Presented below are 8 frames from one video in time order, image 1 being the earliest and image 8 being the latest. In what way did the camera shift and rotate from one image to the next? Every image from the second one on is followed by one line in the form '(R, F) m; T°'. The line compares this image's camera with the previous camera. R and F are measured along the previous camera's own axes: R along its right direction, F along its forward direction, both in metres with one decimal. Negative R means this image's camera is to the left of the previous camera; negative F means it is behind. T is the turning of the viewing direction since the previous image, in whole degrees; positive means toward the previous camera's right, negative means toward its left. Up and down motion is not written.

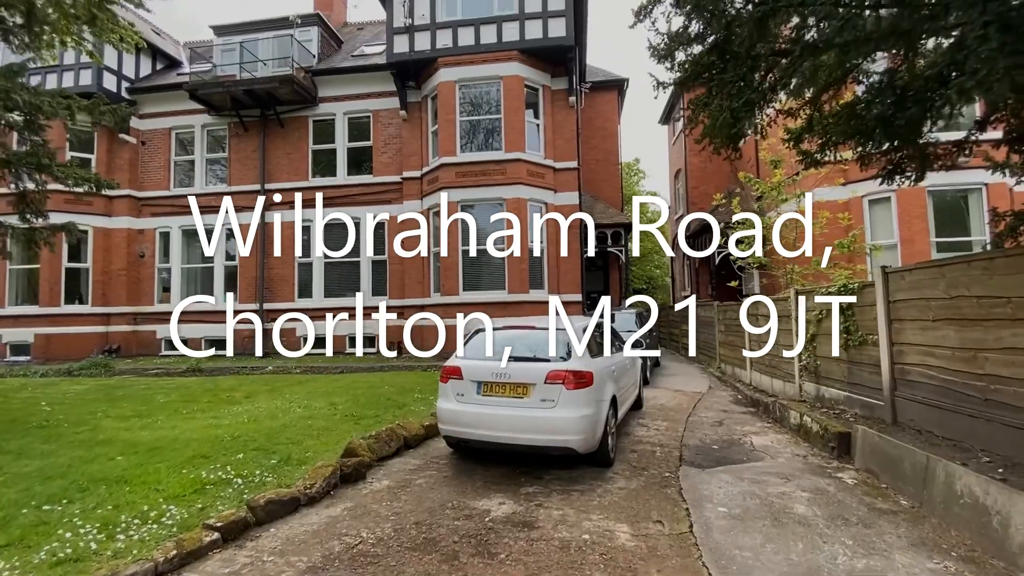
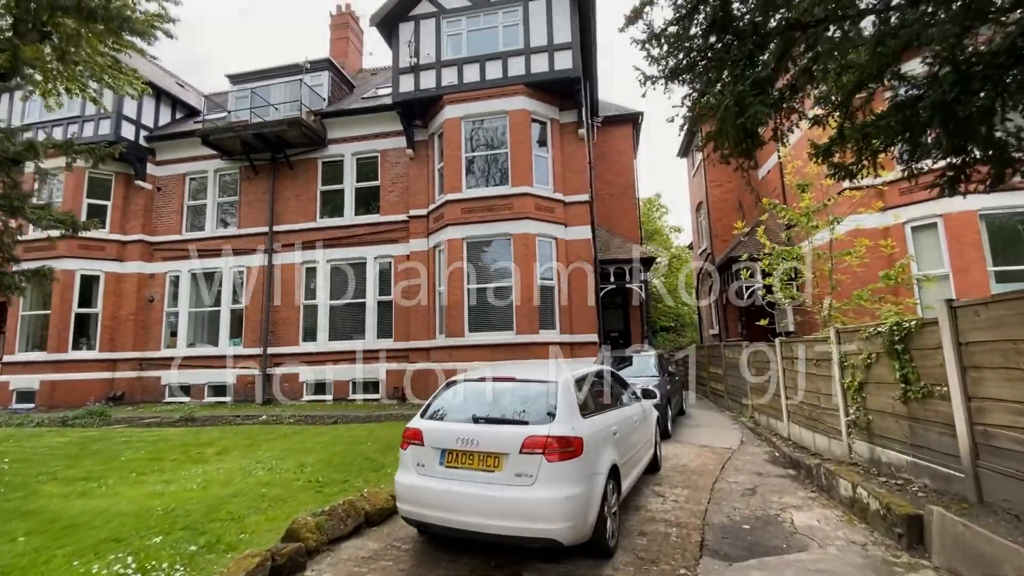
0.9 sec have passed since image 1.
(+0.5, +0.8) m; -3°
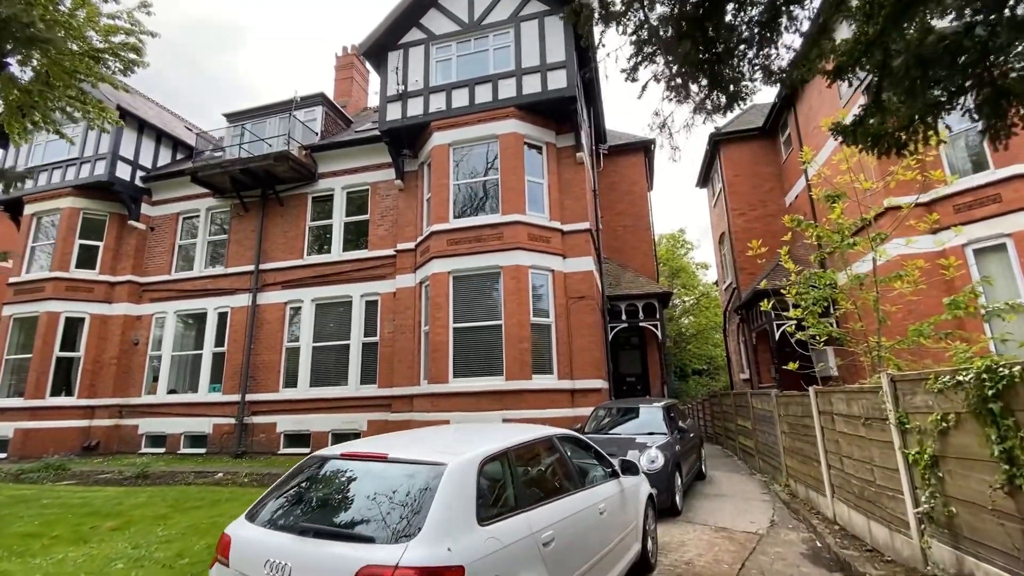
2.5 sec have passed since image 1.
(+0.9, +1.4) m; -4°
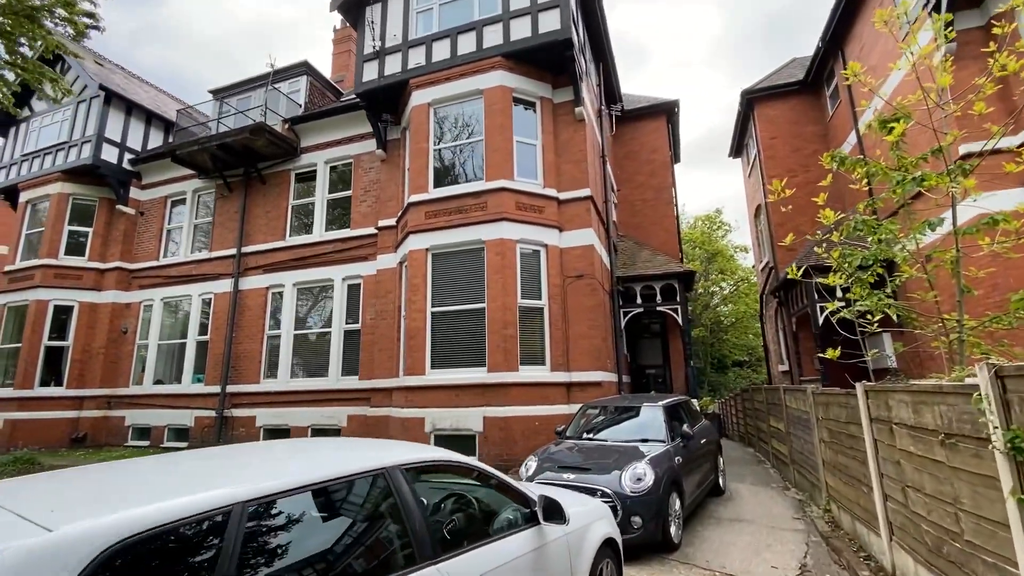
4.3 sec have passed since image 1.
(+1.0, +1.6) m; -5°
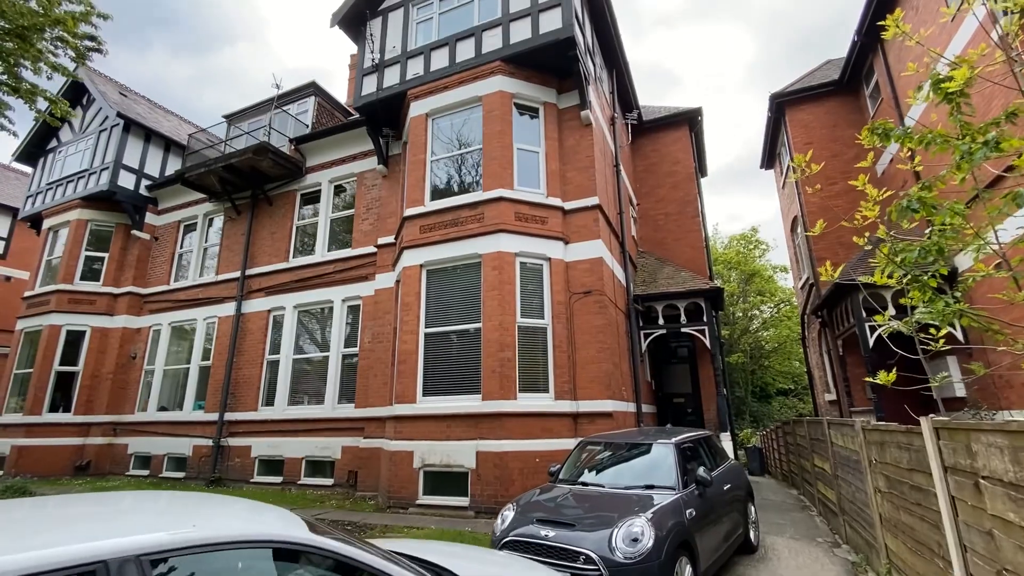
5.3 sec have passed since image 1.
(+0.6, +0.9) m; -4°
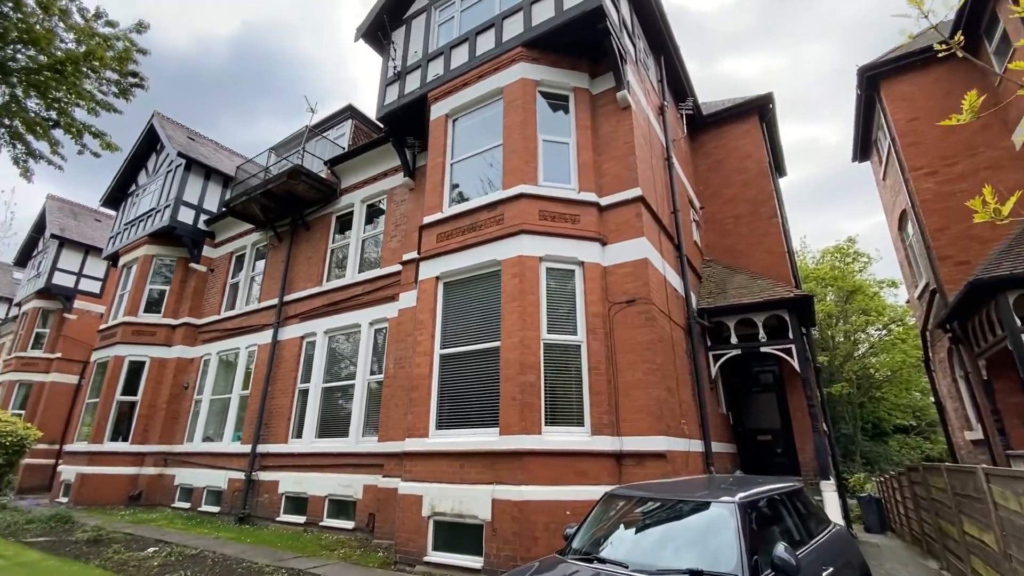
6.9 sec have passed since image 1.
(+0.8, +1.4) m; -9°
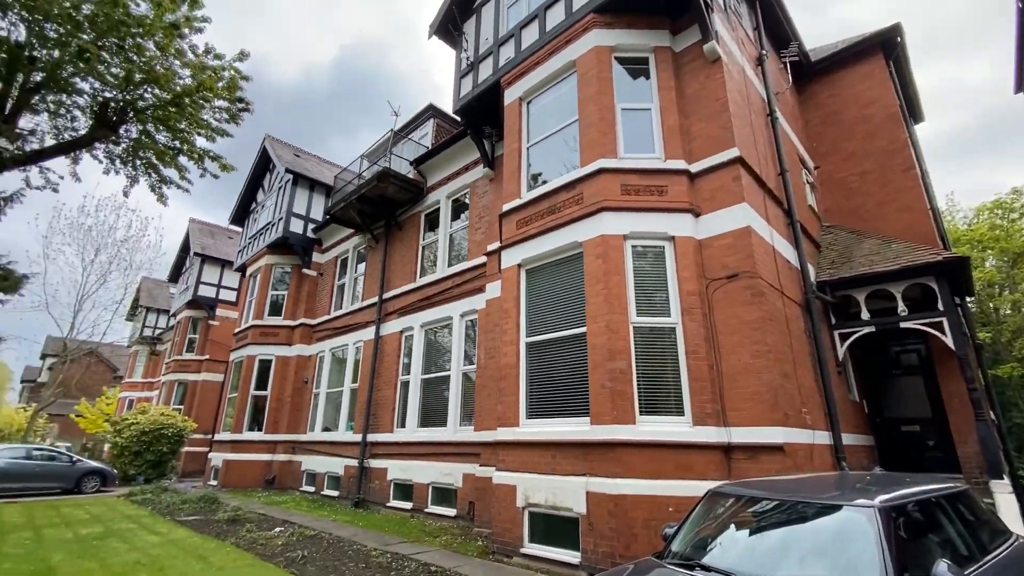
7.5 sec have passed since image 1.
(+0.2, +0.3) m; -11°
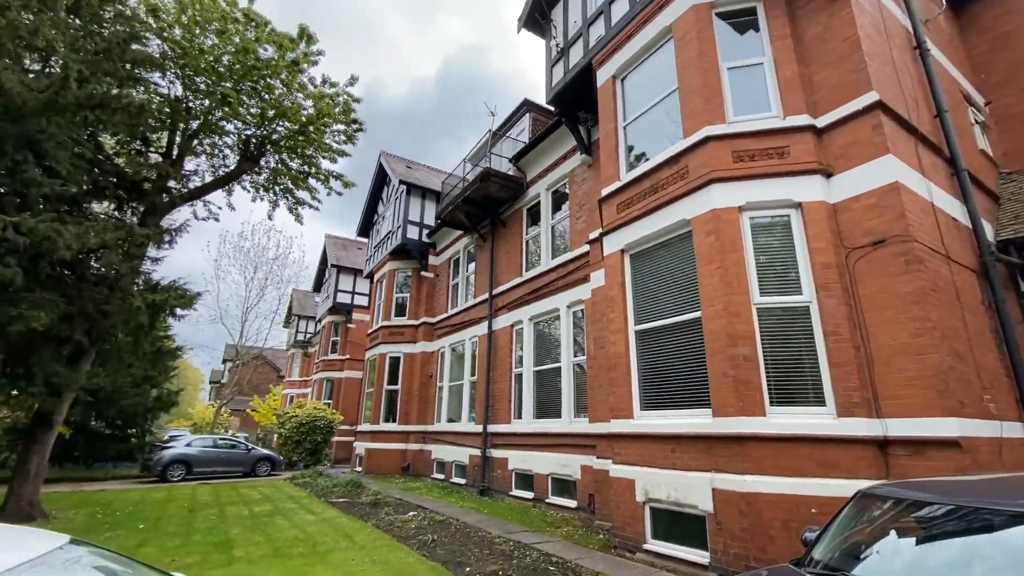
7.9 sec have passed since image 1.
(+0.1, +0.1) m; -13°
